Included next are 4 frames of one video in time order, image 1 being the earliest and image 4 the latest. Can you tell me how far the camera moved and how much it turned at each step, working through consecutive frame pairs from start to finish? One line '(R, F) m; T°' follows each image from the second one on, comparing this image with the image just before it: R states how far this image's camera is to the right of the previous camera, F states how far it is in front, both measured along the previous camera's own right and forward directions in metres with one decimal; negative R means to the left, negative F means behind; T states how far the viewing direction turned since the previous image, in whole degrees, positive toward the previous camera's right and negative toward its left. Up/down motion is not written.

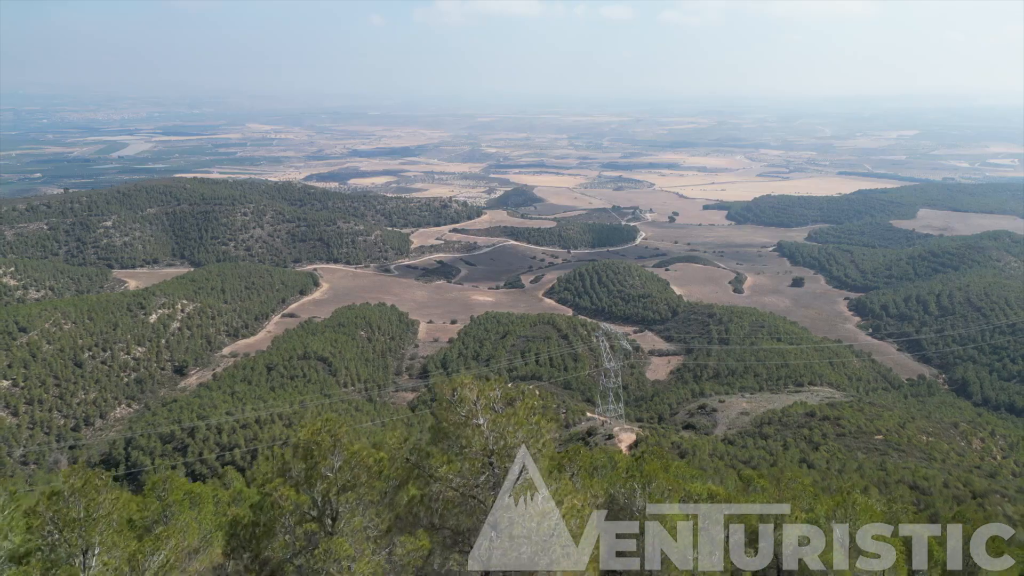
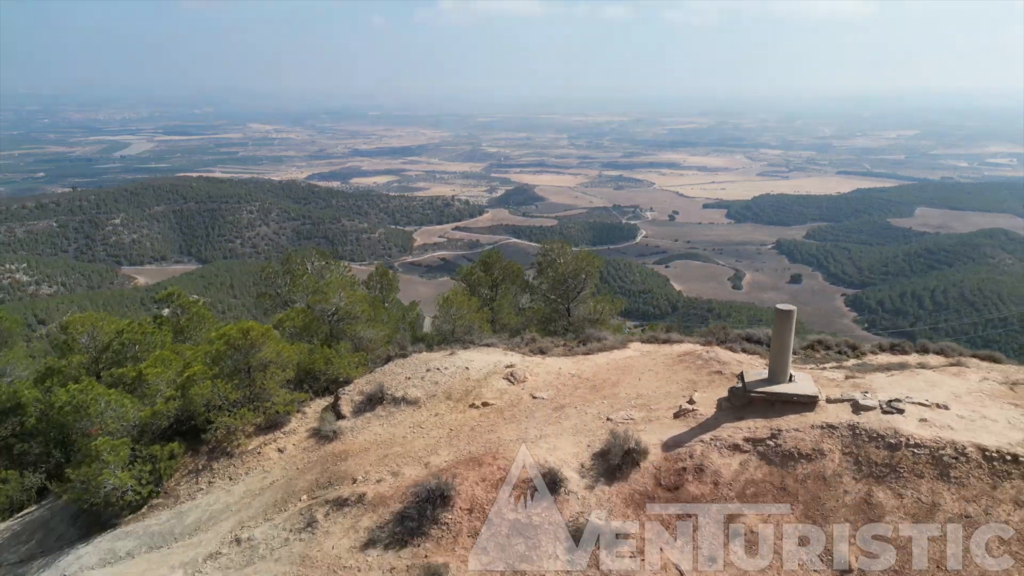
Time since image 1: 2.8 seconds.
(-1.3, -8.7) m; 0°
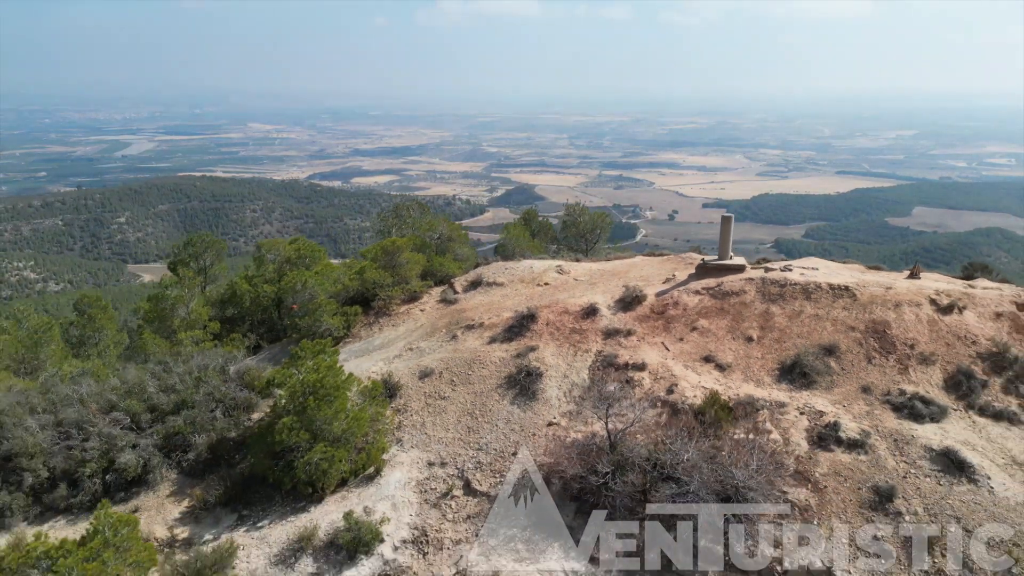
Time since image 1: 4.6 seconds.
(-0.8, -5.7) m; 0°
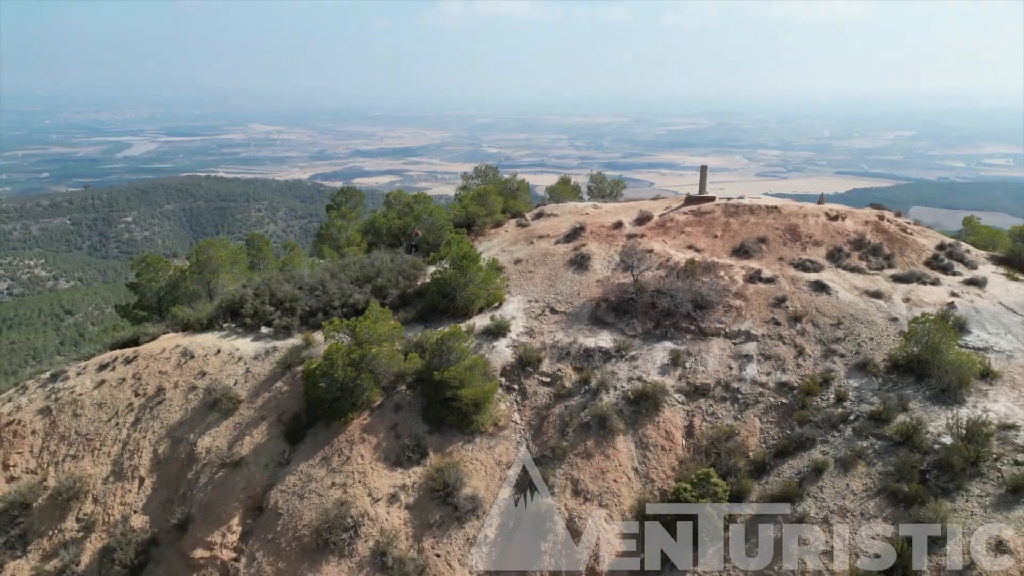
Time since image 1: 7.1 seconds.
(-1.2, -7.9) m; 0°
